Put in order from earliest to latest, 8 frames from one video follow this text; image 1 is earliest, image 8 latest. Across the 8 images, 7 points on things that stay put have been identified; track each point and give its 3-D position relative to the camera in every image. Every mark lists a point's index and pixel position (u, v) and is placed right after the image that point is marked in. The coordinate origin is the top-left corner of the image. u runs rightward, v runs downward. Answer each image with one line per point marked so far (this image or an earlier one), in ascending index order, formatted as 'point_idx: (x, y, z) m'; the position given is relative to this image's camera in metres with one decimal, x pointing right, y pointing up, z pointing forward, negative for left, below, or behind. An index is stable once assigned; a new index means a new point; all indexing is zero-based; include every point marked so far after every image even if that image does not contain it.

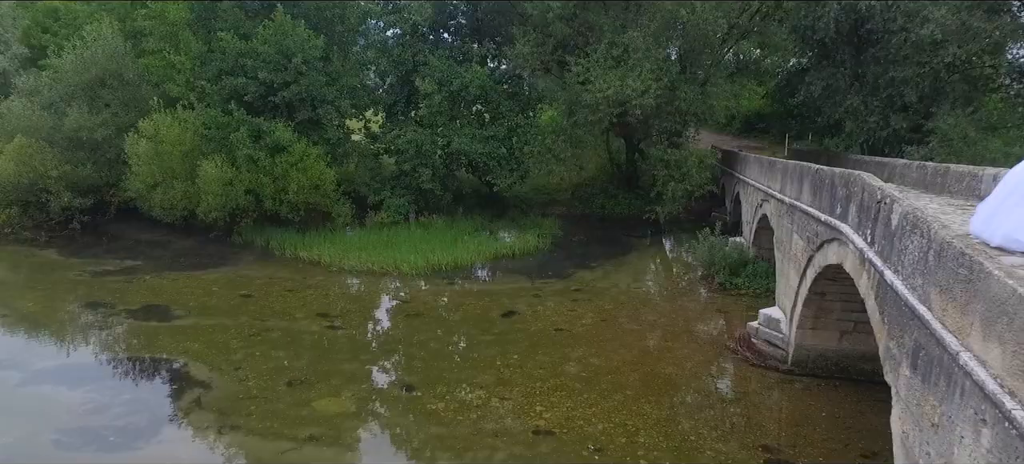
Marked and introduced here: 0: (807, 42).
0: (+8.6, +5.6, +18.2) m
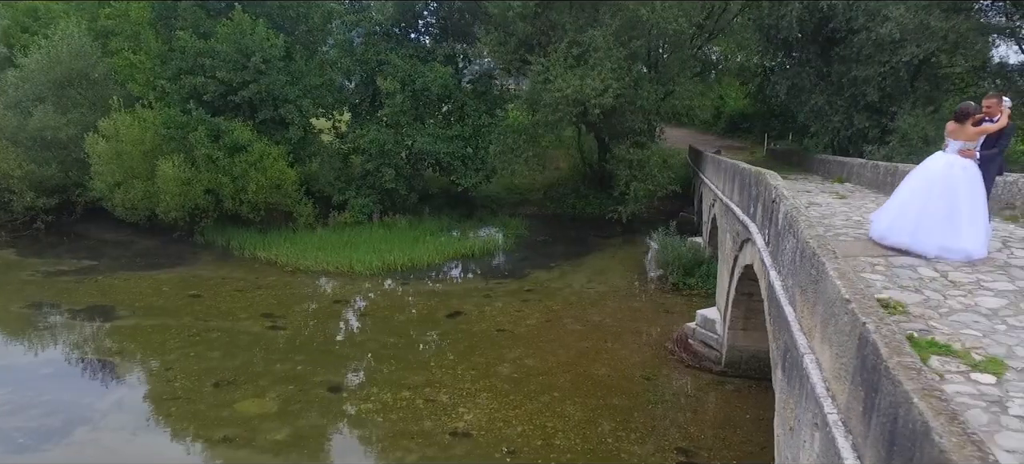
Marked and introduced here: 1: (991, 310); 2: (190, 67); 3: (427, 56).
0: (+7.6, +5.6, +18.1) m
1: (+3.7, -0.6, +4.7) m
2: (-8.6, +4.4, +16.6) m
3: (-2.6, +5.3, +18.5) m
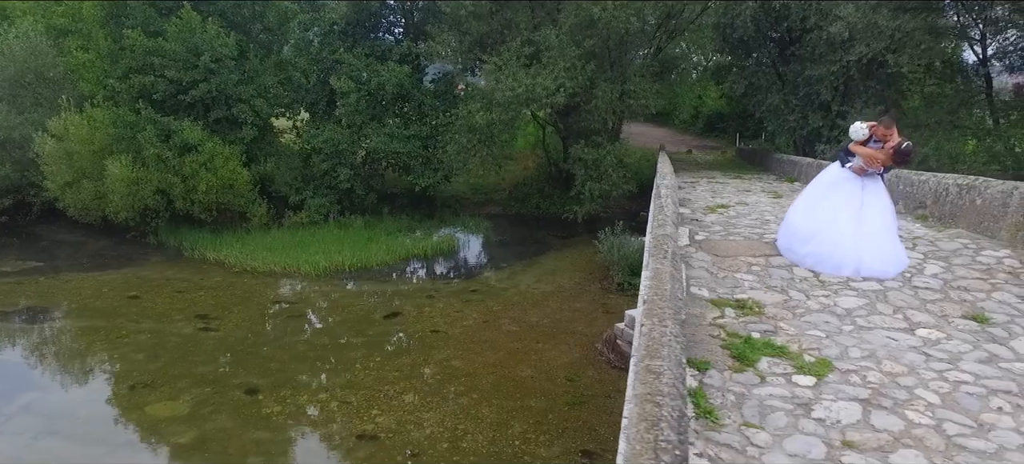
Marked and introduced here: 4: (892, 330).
0: (+6.3, +5.6, +18.1) m
1: (+2.5, -0.6, +4.7) m
2: (-9.9, +4.4, +16.4) m
3: (-3.8, +5.3, +18.4) m
4: (+2.7, -0.7, +4.3) m
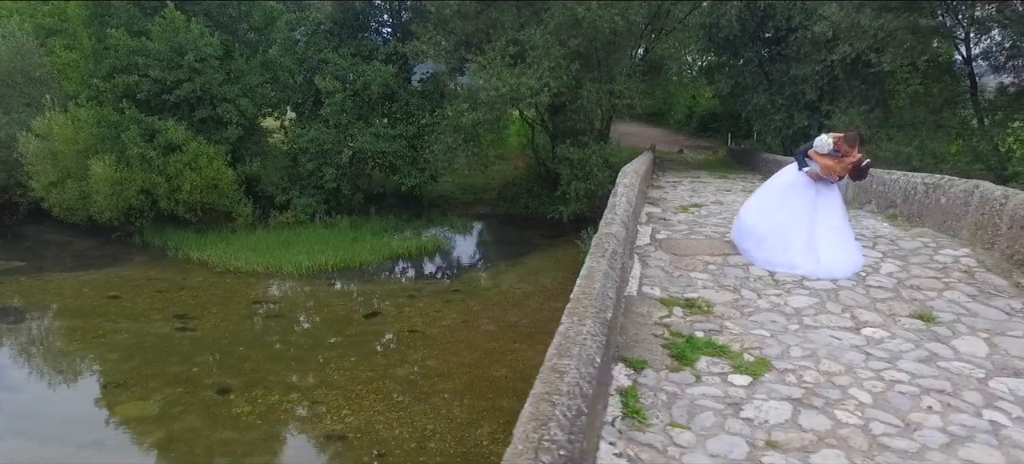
0: (+5.9, +5.6, +18.1) m
1: (+2.1, -0.6, +4.6) m
2: (-10.3, +4.4, +16.4) m
3: (-4.2, +5.3, +18.4) m
4: (+2.3, -0.7, +4.3) m
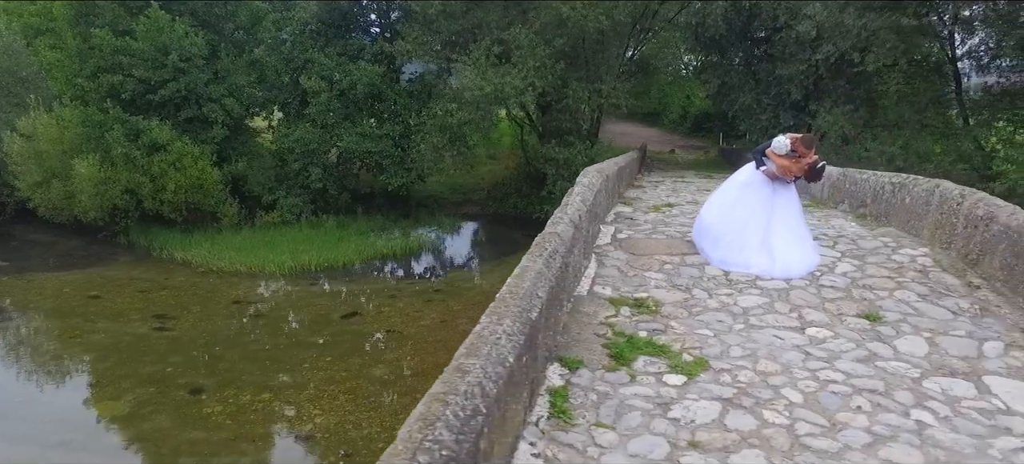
0: (+5.5, +5.6, +18.0) m
1: (+1.7, -0.6, +4.6) m
2: (-10.7, +4.4, +16.4) m
3: (-4.6, +5.3, +18.3) m
4: (+1.9, -0.7, +4.3) m
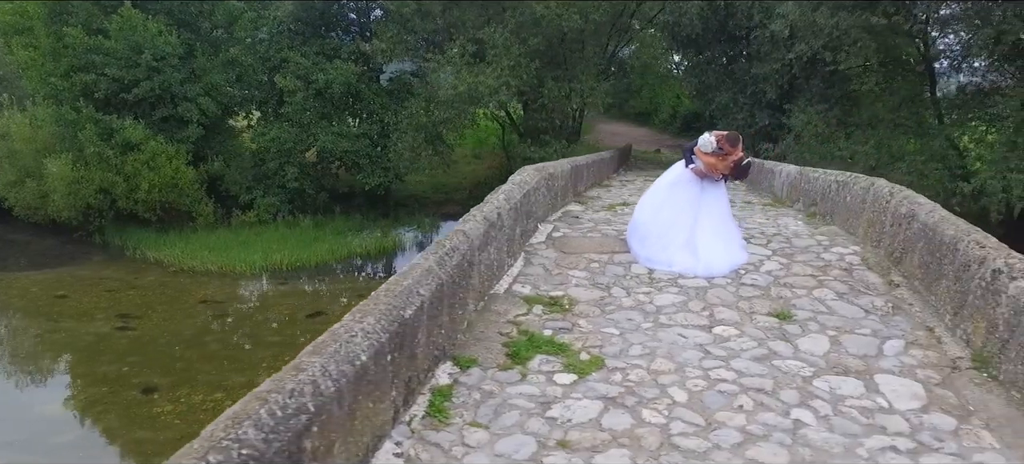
0: (+4.8, +5.6, +18.0) m
1: (+1.1, -0.6, +4.6) m
2: (-11.3, +4.4, +16.3) m
3: (-5.3, +5.3, +18.3) m
4: (+1.2, -0.7, +4.3) m
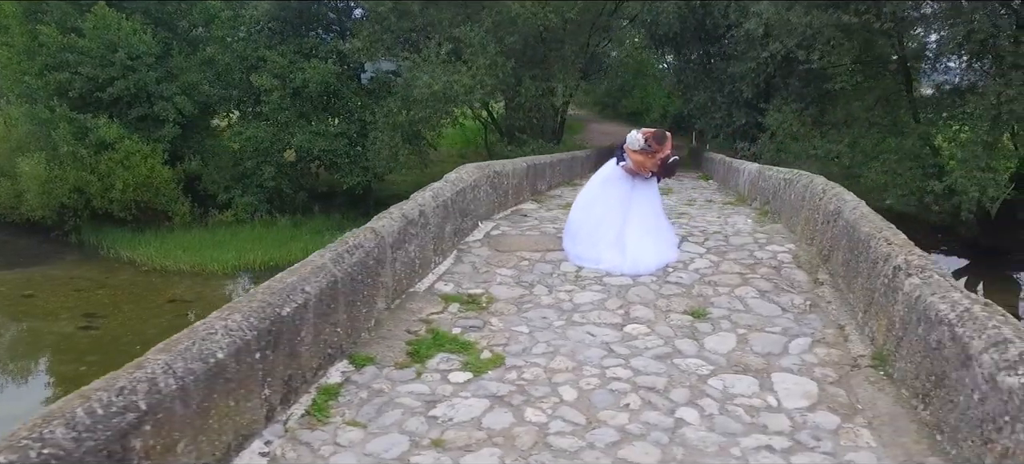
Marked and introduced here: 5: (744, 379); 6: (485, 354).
0: (+4.2, +5.7, +18.0) m
1: (+0.5, -0.5, +4.5) m
2: (-12.0, +4.4, +16.2) m
3: (-5.9, +5.3, +18.3) m
4: (+0.6, -0.6, +4.2) m
5: (+1.3, -0.8, +3.5) m
6: (-0.2, -0.8, +3.8) m
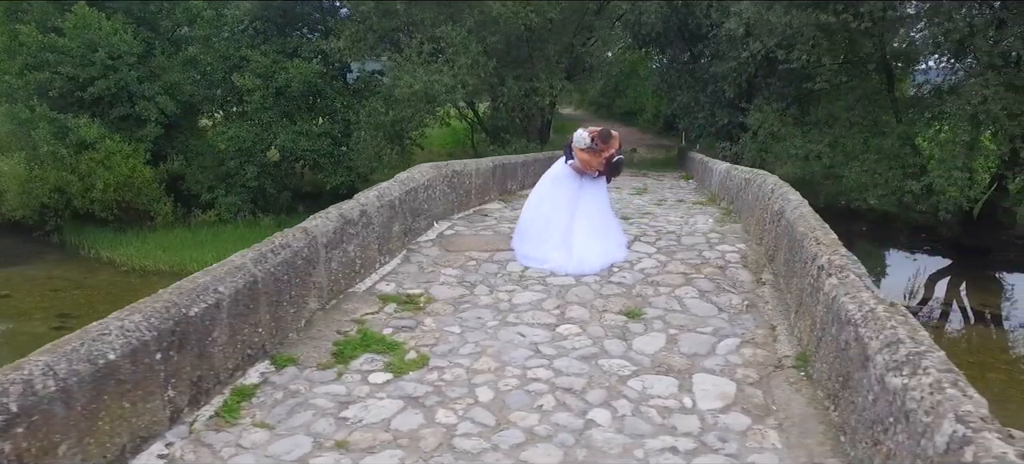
0: (+3.7, +5.7, +17.9) m
1: (0.0, -0.5, +4.5) m
2: (-12.4, +4.4, +16.2) m
3: (-6.4, +5.3, +18.2) m
4: (+0.2, -0.6, +4.2) m
5: (+0.9, -0.8, +3.5) m
6: (-0.6, -0.8, +3.8) m
